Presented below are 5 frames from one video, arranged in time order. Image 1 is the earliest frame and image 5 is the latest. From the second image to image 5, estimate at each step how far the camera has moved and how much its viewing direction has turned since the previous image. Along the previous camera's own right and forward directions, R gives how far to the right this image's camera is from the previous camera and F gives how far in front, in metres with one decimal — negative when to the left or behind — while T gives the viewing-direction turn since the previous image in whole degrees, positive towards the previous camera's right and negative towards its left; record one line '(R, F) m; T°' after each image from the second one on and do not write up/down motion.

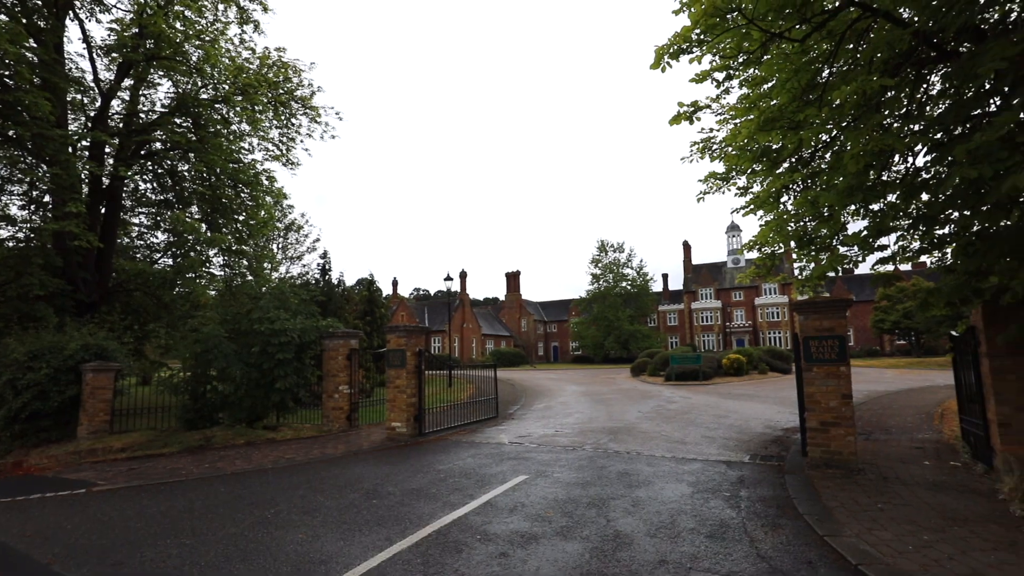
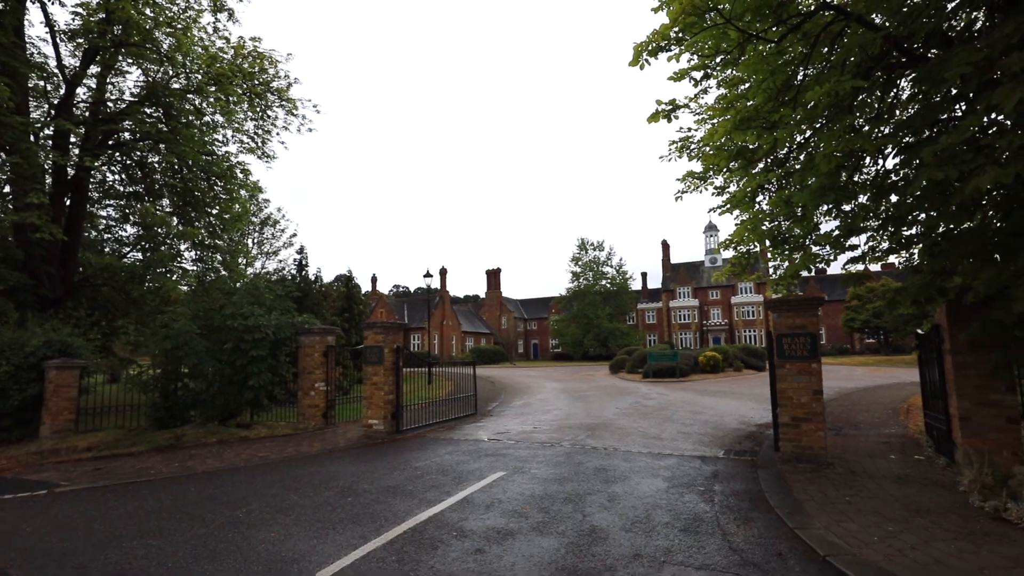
(0.0, 0.0) m; +2°
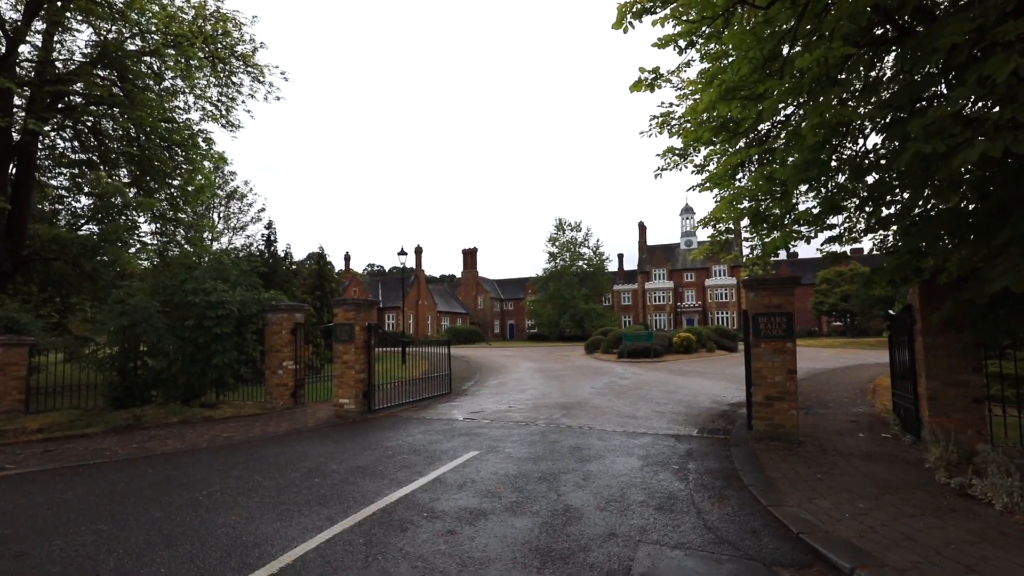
(0.0, +0.2) m; +3°
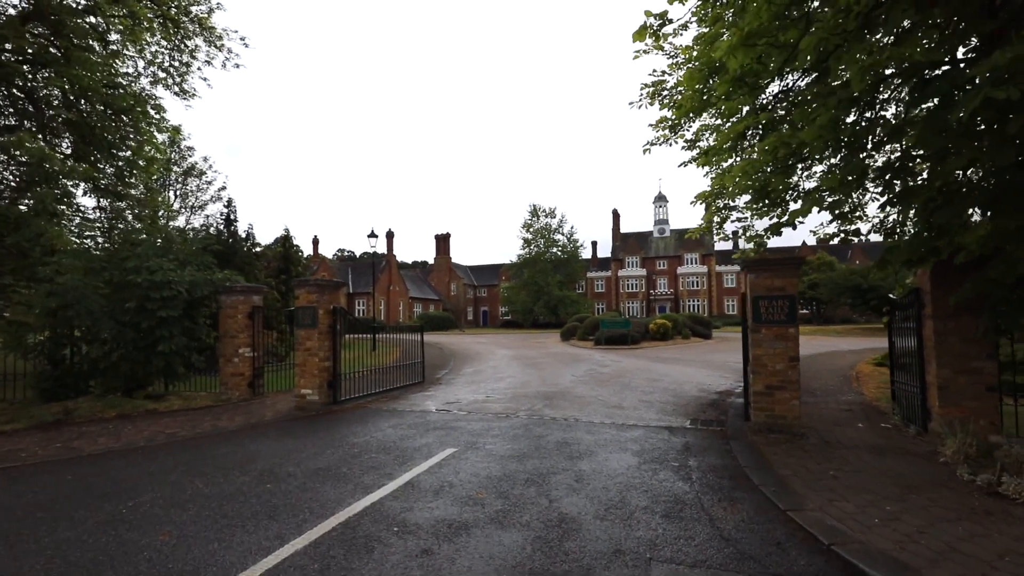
(-0.1, +0.8) m; +3°
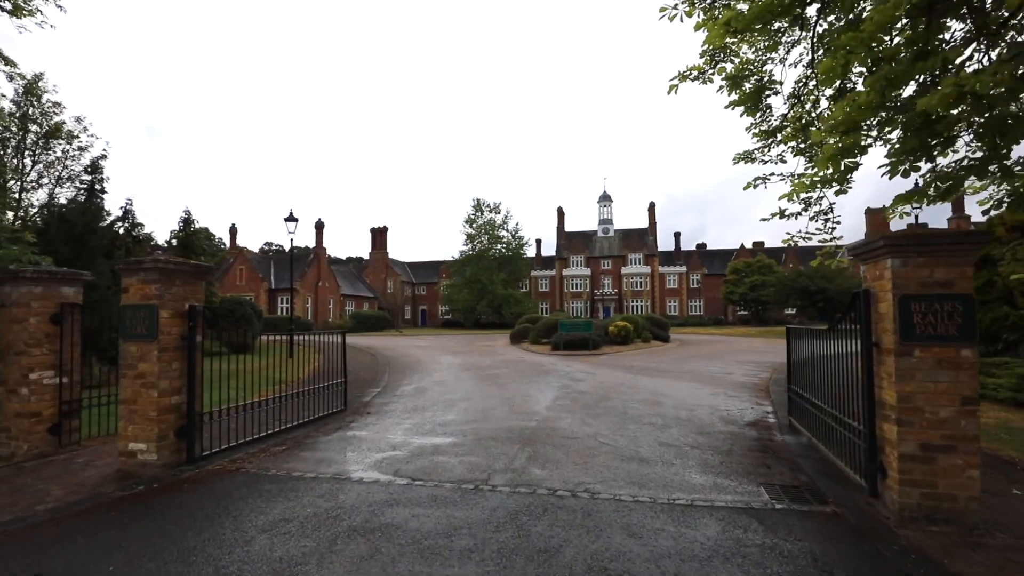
(-0.4, +3.6) m; +7°
